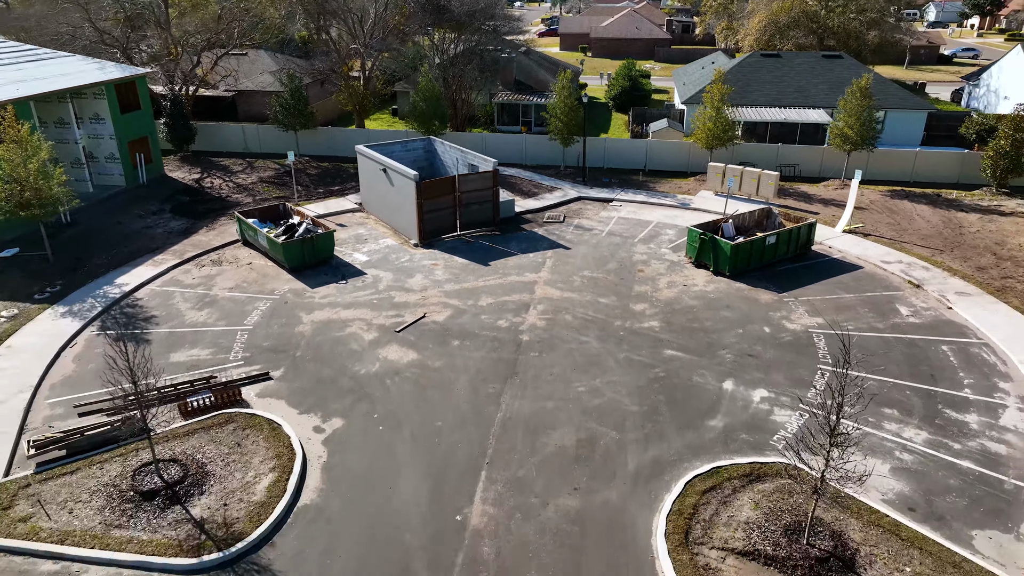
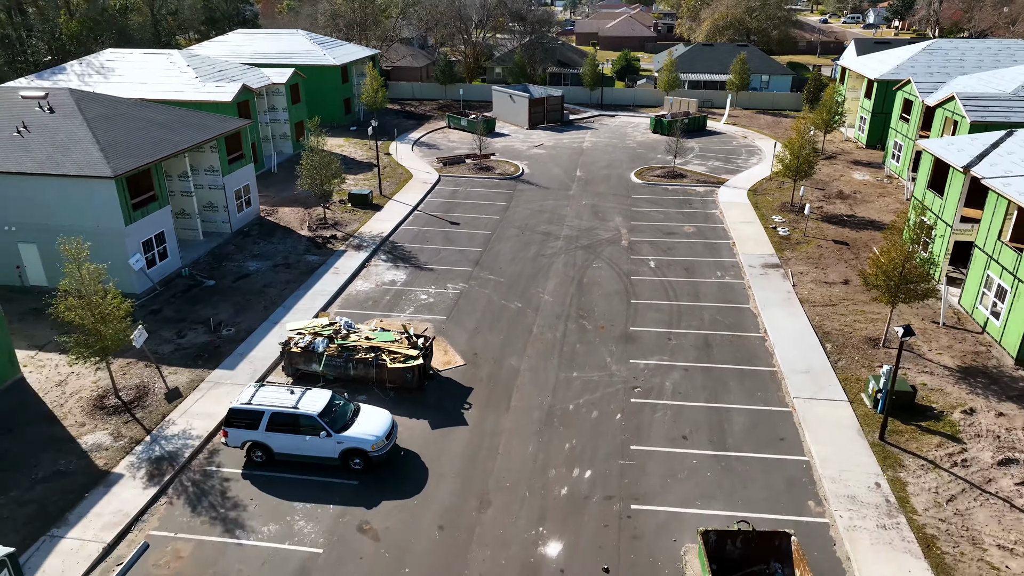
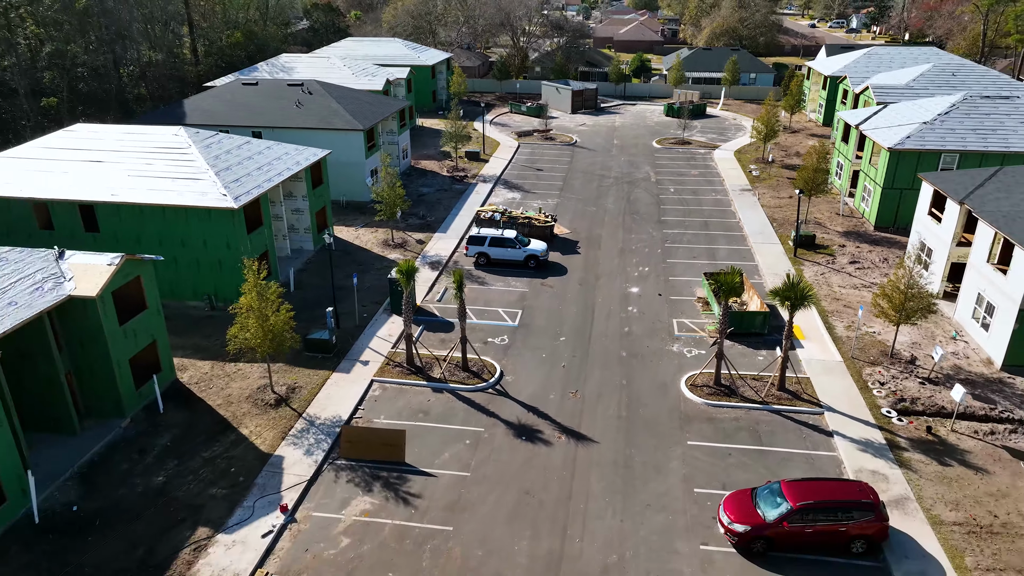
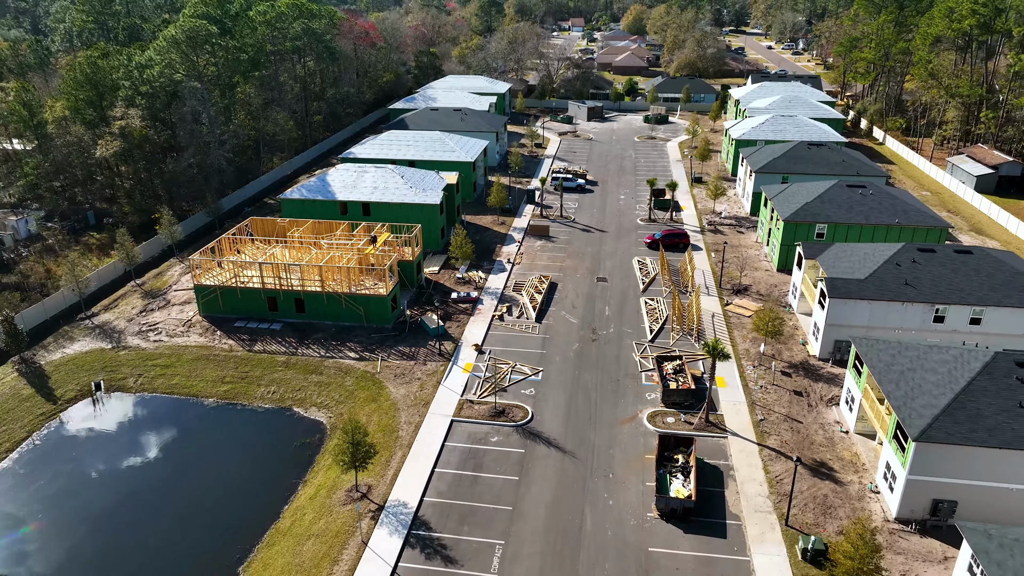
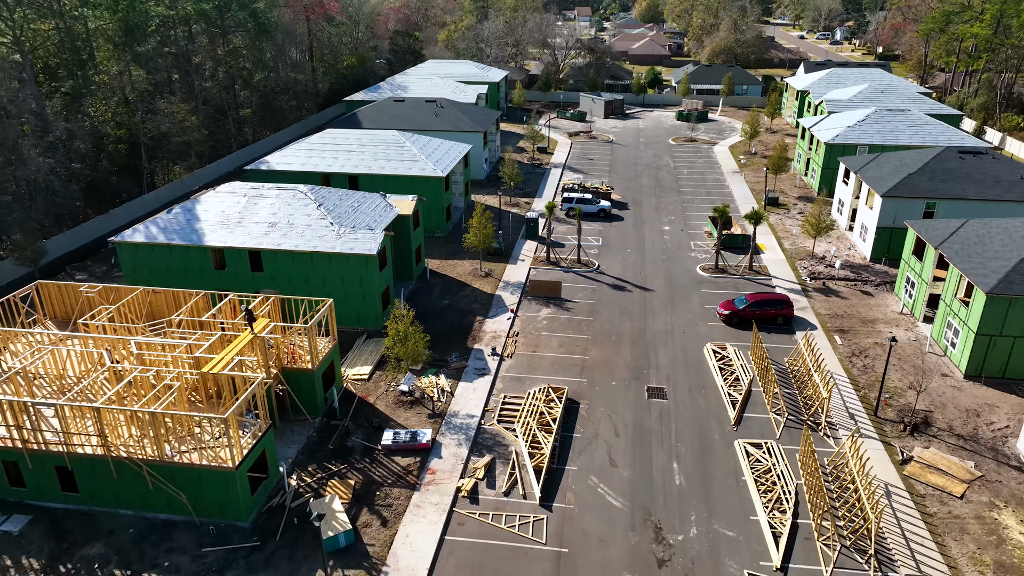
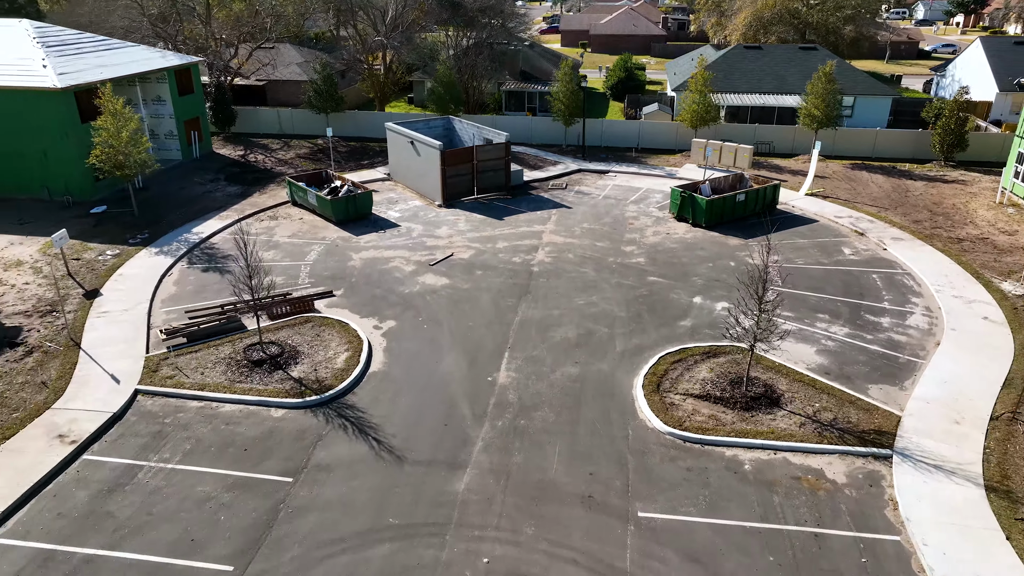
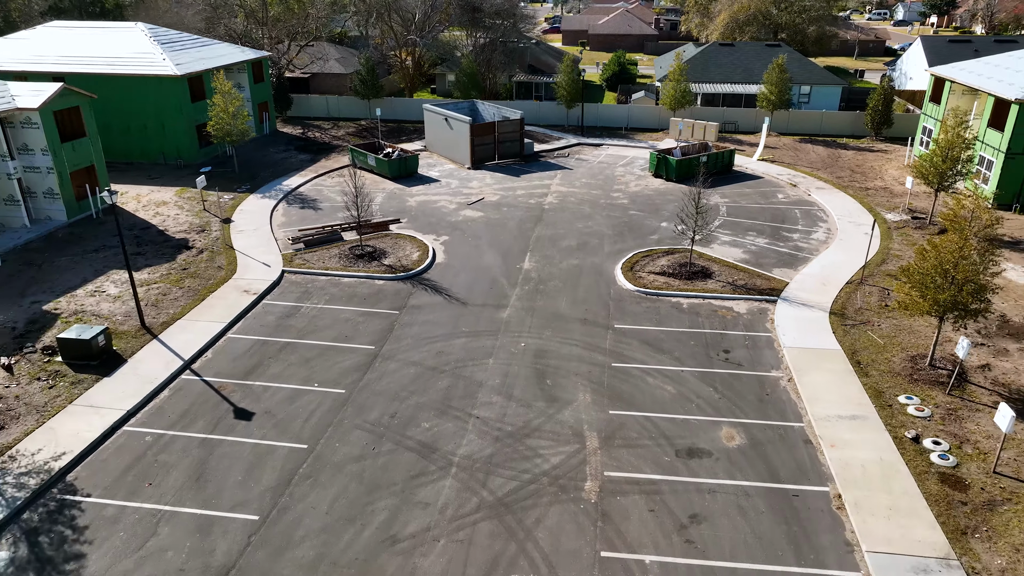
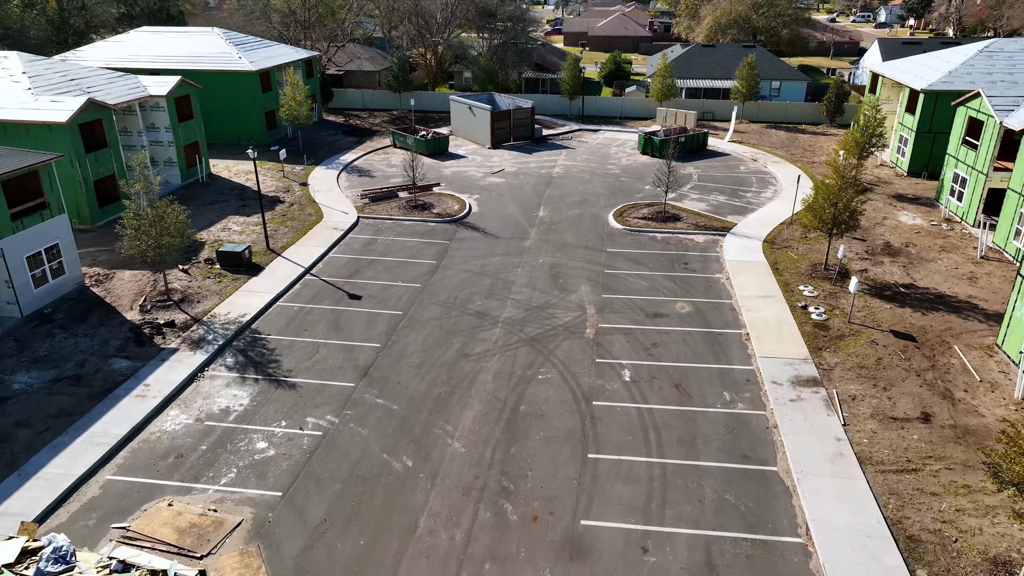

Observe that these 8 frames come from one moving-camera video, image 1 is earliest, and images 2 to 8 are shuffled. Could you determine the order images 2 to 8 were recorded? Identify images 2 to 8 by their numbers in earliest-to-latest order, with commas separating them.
6, 7, 8, 2, 3, 5, 4
